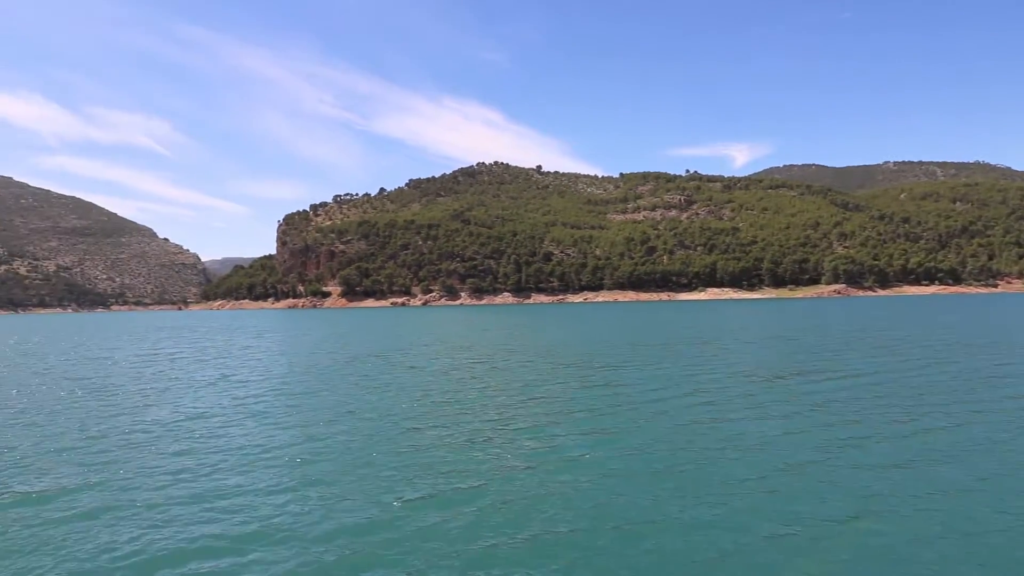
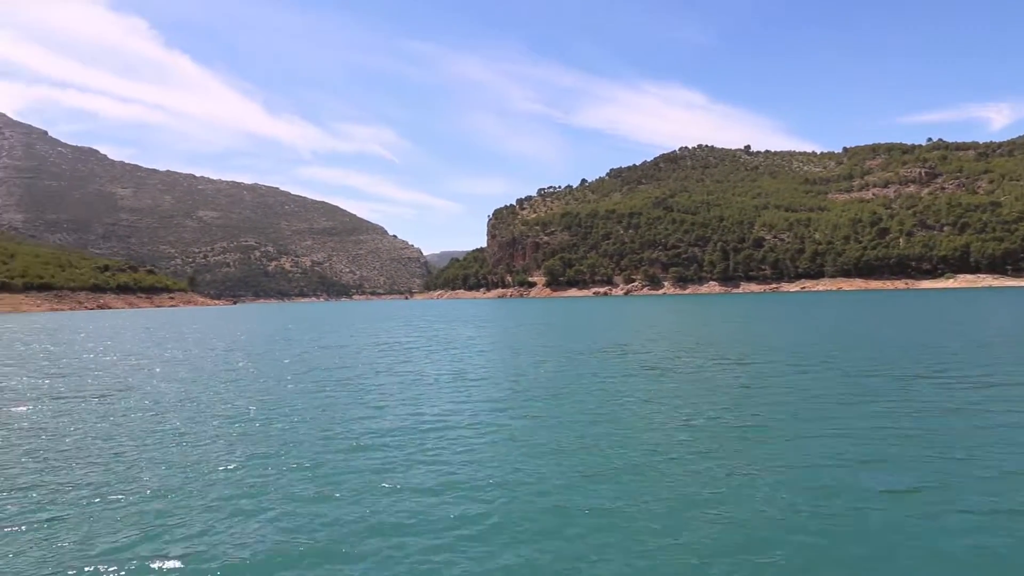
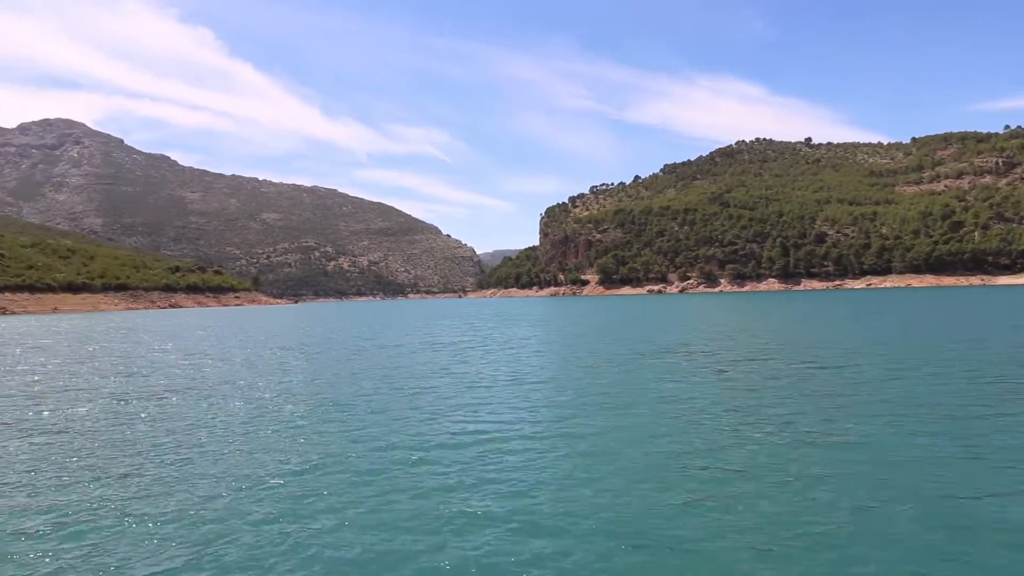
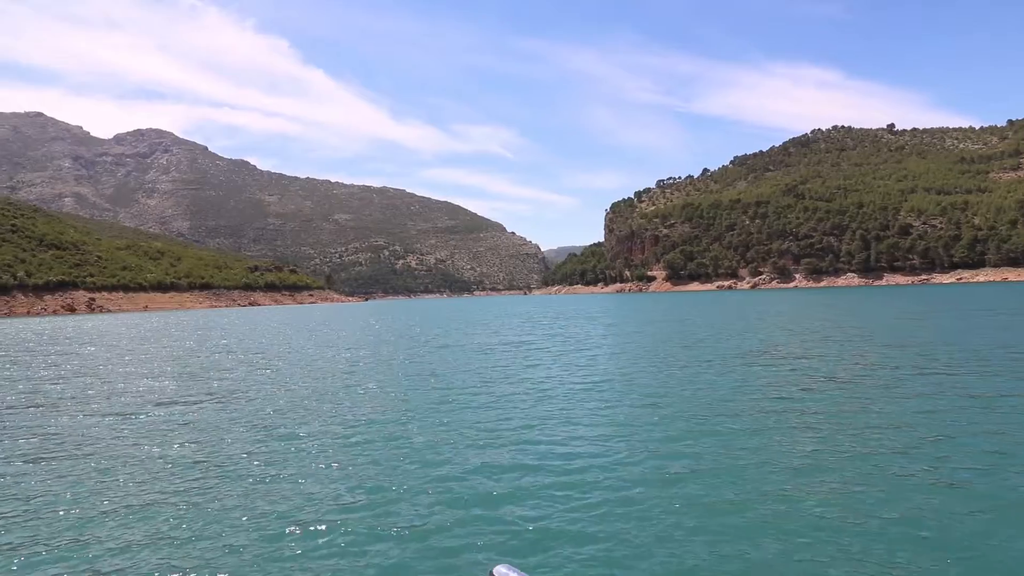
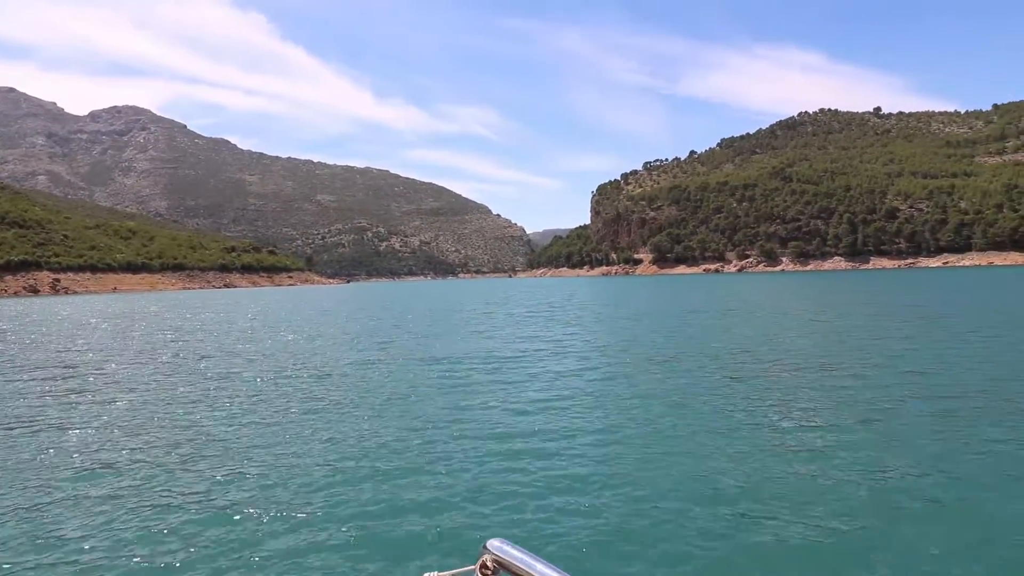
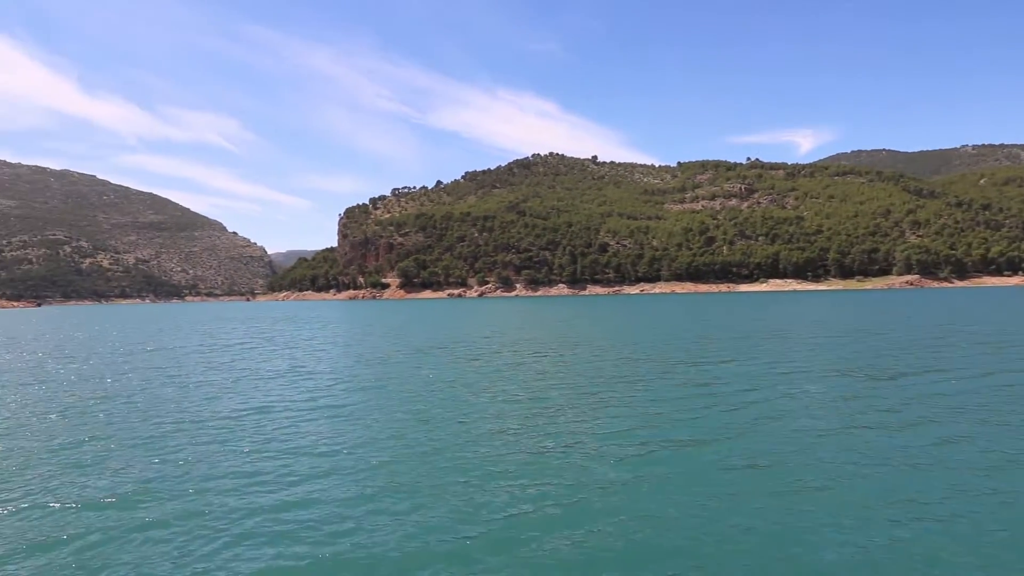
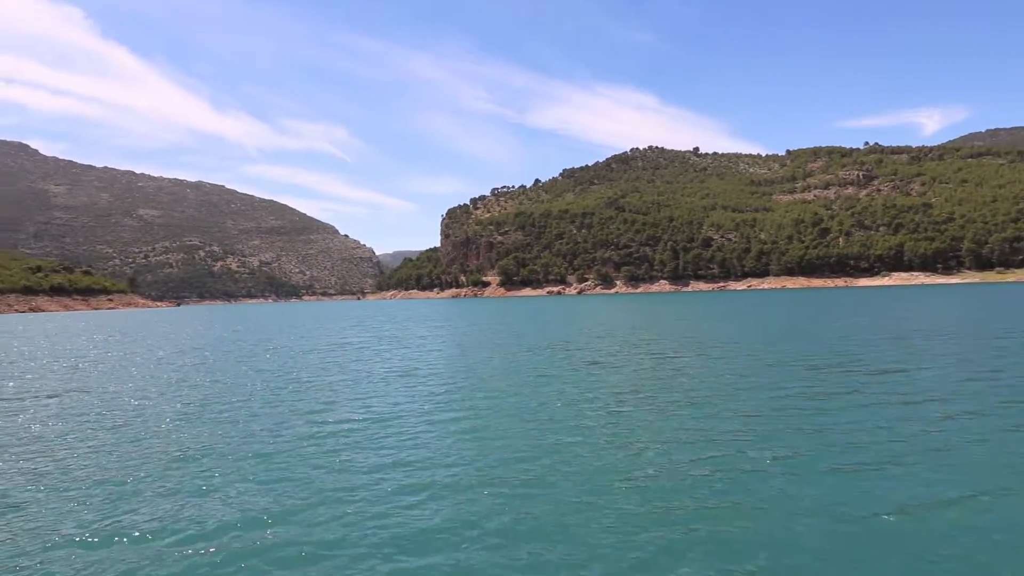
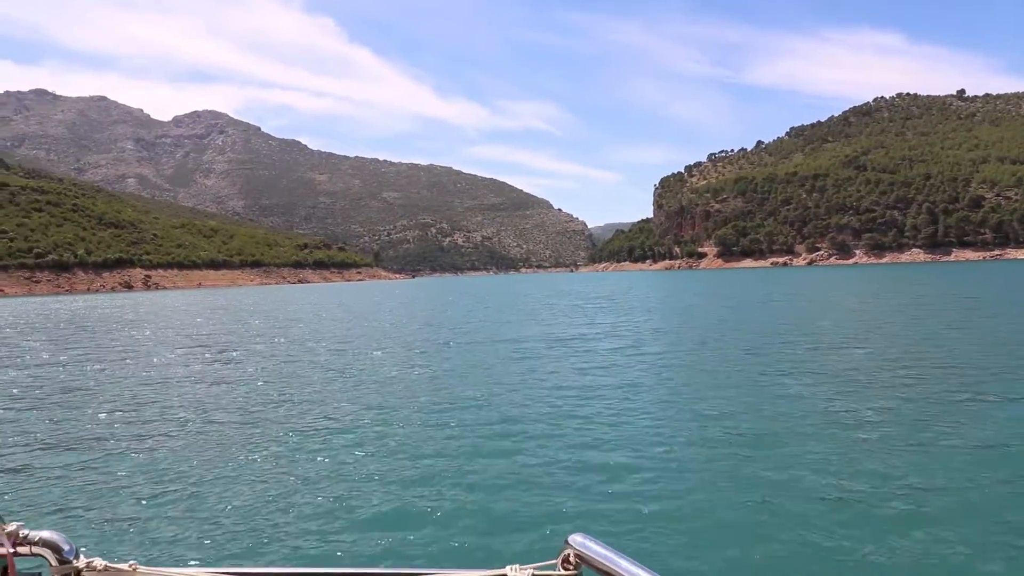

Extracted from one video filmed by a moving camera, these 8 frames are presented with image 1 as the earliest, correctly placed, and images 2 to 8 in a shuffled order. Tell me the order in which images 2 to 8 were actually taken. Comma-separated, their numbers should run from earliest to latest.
6, 7, 2, 3, 4, 8, 5
